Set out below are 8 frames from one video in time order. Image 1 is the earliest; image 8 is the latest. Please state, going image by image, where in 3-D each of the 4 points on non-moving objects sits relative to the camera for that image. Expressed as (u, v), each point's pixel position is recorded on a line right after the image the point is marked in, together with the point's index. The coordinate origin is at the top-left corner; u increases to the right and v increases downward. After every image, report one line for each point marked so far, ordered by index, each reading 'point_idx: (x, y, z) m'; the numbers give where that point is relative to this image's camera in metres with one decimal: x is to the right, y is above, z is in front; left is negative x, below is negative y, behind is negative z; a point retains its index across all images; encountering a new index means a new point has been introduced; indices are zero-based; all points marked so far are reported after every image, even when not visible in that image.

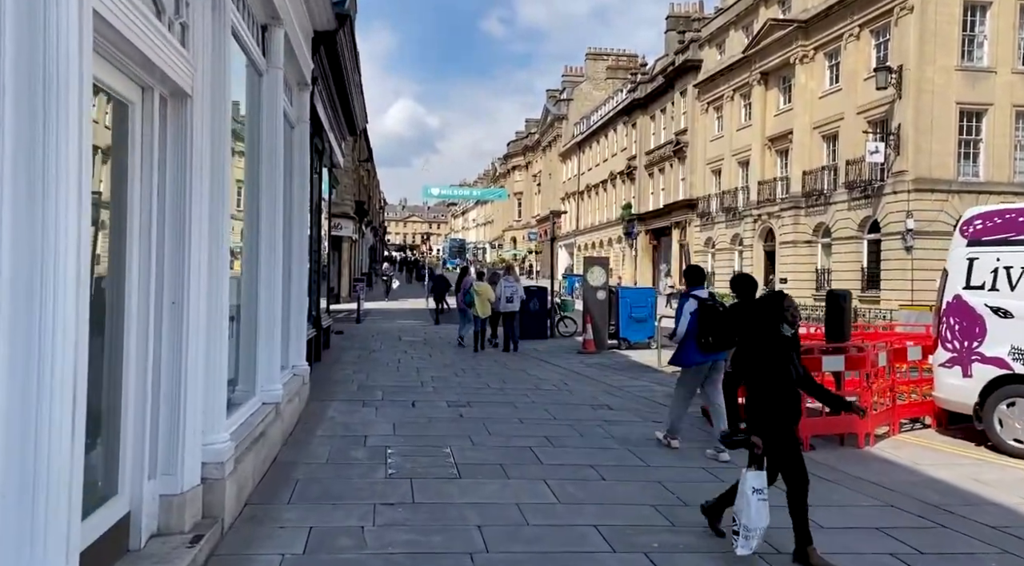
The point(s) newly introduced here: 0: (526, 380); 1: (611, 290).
0: (+0.2, -1.5, +12.2) m
1: (+2.1, -0.2, +17.1) m
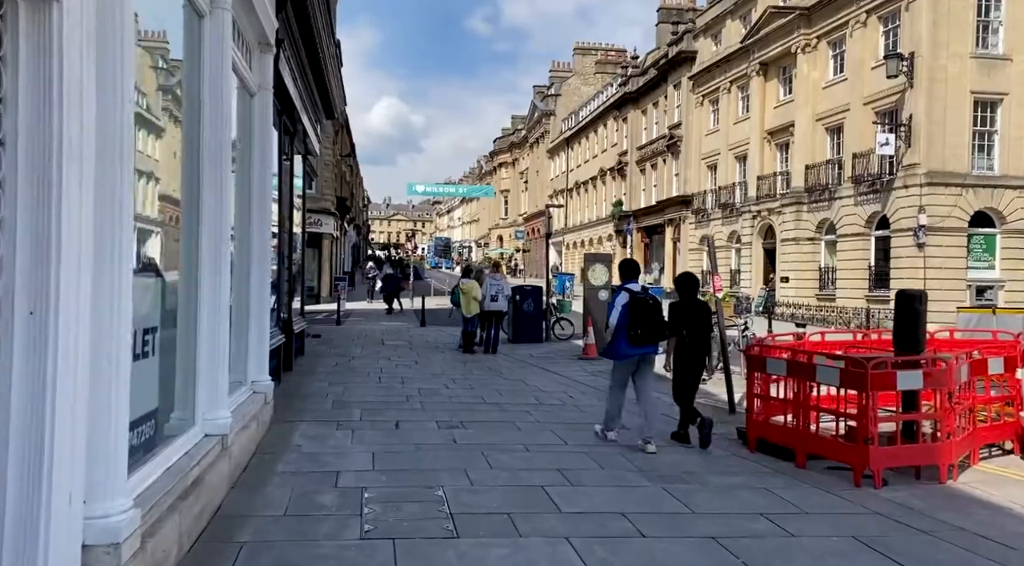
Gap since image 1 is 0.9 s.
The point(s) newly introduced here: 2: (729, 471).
0: (+0.2, -1.4, +10.8) m
1: (+2.0, -0.1, +15.7) m
2: (+1.8, -1.6, +6.8) m
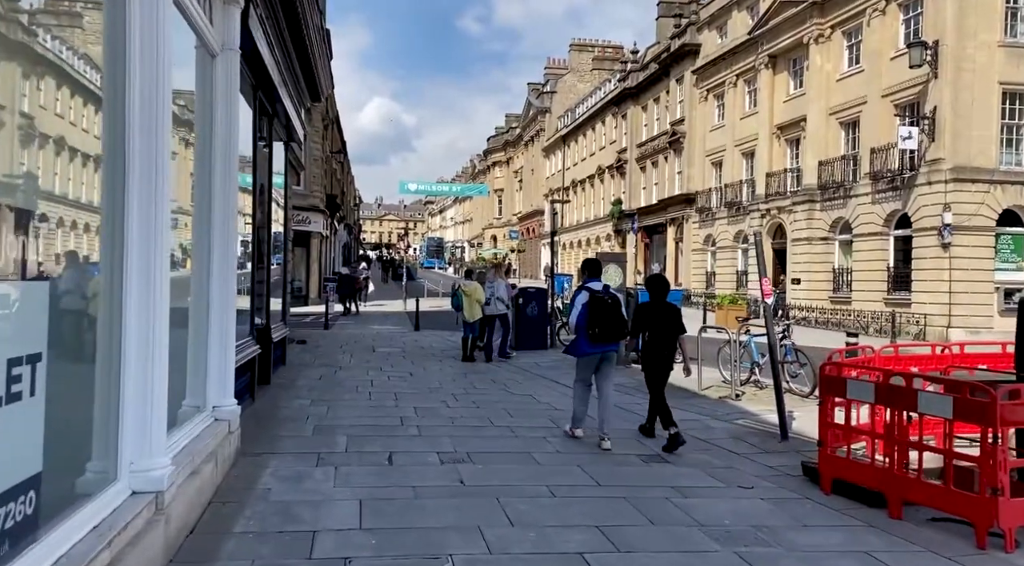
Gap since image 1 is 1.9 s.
0: (+0.3, -1.5, +9.3) m
1: (+2.0, -0.2, +14.3) m
2: (+2.0, -1.6, +5.4) m
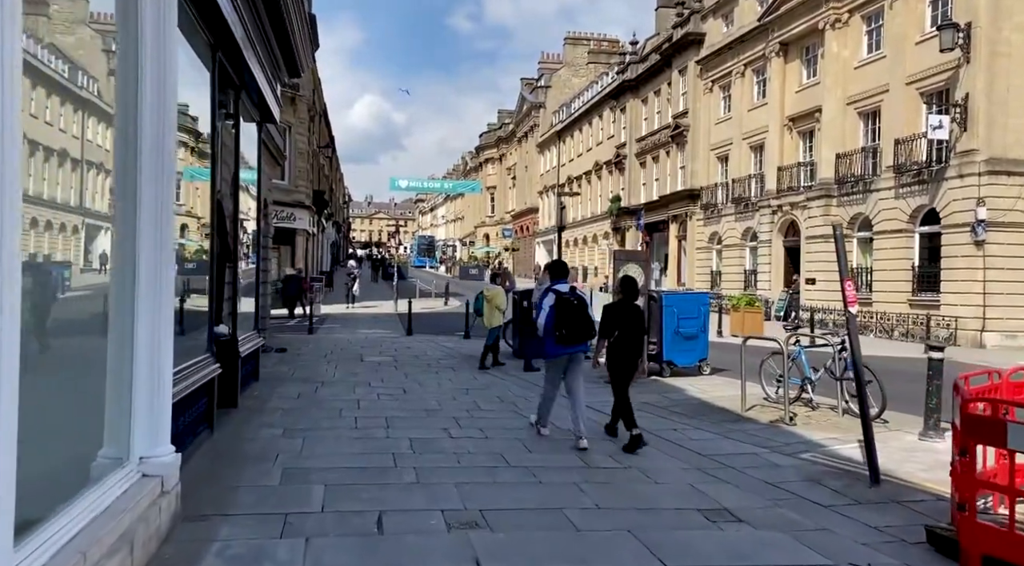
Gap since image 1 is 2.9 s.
0: (+0.4, -1.5, +7.7) m
1: (+2.1, -0.2, +12.6) m
2: (+2.2, -1.6, +3.8) m
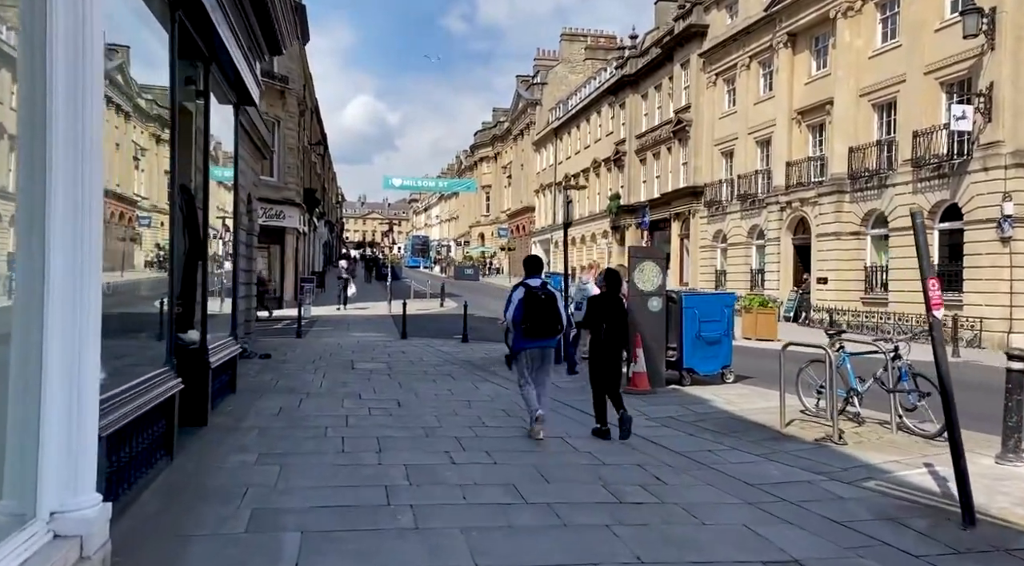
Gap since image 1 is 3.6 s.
0: (+0.5, -1.5, +6.5) m
1: (+2.2, -0.2, +11.5) m
2: (+2.3, -1.6, +2.7) m
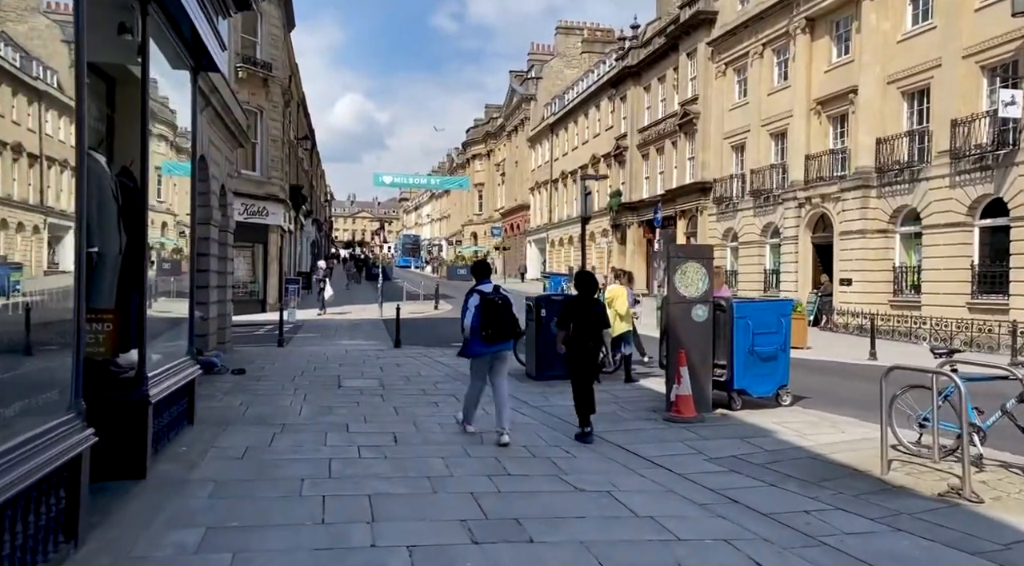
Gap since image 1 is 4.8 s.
0: (+0.8, -1.6, +4.7) m
1: (+2.4, -0.3, +9.7) m
2: (+2.6, -1.7, +0.8) m
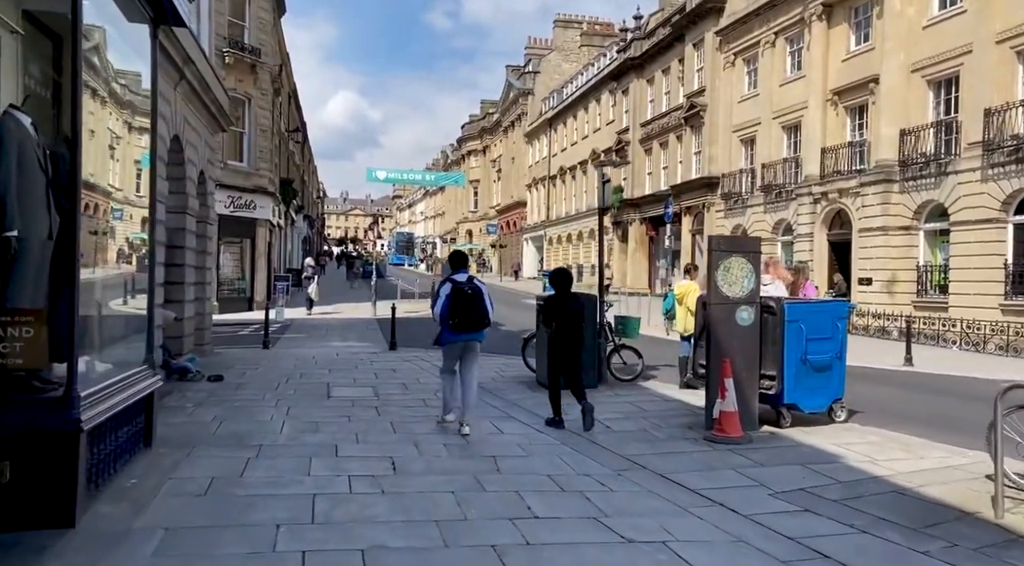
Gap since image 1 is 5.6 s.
0: (+1.0, -1.6, +3.4) m
1: (+2.6, -0.2, +8.4) m
2: (+2.9, -1.7, -0.4) m
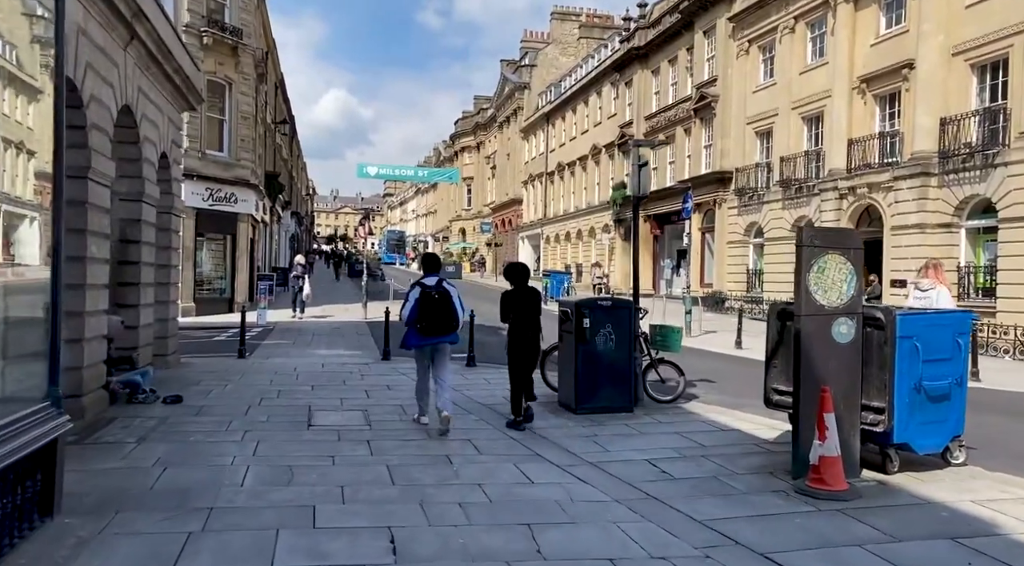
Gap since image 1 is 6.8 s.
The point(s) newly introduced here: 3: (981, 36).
0: (+1.3, -1.6, +1.5) m
1: (+2.8, -0.3, +6.5) m
2: (+3.2, -1.7, -2.3) m
3: (+10.9, +5.7, +18.7) m
